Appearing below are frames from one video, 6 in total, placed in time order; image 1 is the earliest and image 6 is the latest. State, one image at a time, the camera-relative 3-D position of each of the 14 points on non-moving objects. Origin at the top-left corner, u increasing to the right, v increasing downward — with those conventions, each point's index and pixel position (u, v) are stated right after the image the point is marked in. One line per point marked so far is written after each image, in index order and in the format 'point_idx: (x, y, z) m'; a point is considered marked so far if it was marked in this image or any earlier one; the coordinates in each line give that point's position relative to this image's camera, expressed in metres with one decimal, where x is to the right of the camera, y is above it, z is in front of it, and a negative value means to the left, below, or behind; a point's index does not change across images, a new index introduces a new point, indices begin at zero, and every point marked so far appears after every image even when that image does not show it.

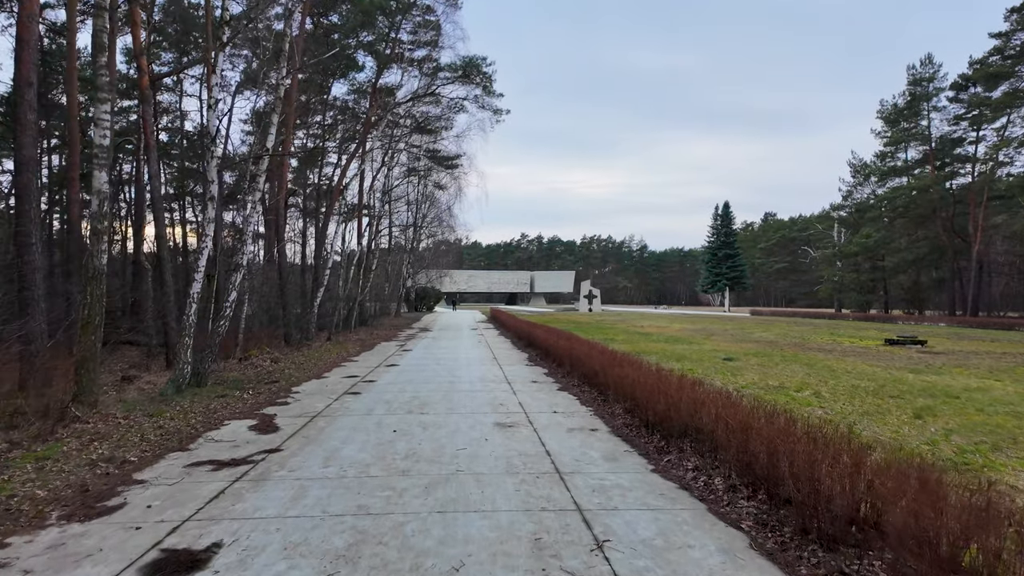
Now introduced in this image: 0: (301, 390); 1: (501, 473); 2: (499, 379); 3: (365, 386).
0: (-3.4, -1.7, +9.9) m
1: (-0.1, -1.6, +5.1) m
2: (-0.2, -1.6, +10.8) m
3: (-2.4, -1.7, +10.2) m
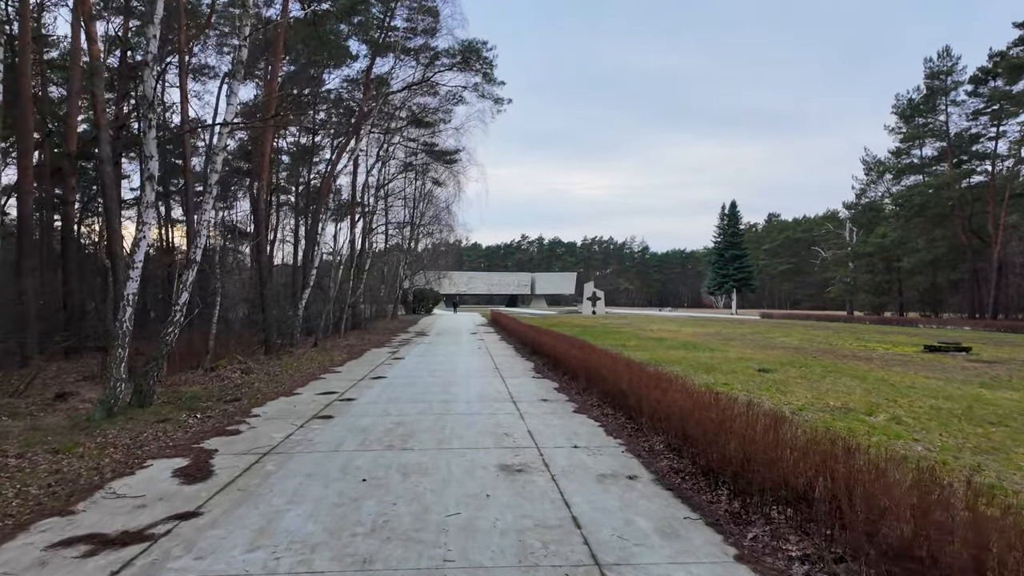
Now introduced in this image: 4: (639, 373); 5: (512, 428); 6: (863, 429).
0: (-3.4, -1.7, +8.2) m
1: (0.0, -1.6, +3.4) m
2: (-0.1, -1.7, +9.1) m
3: (-2.4, -1.7, +8.4) m
4: (+1.6, -1.1, +7.6) m
5: (0.0, -1.6, +7.0) m
6: (+3.8, -1.5, +6.6) m
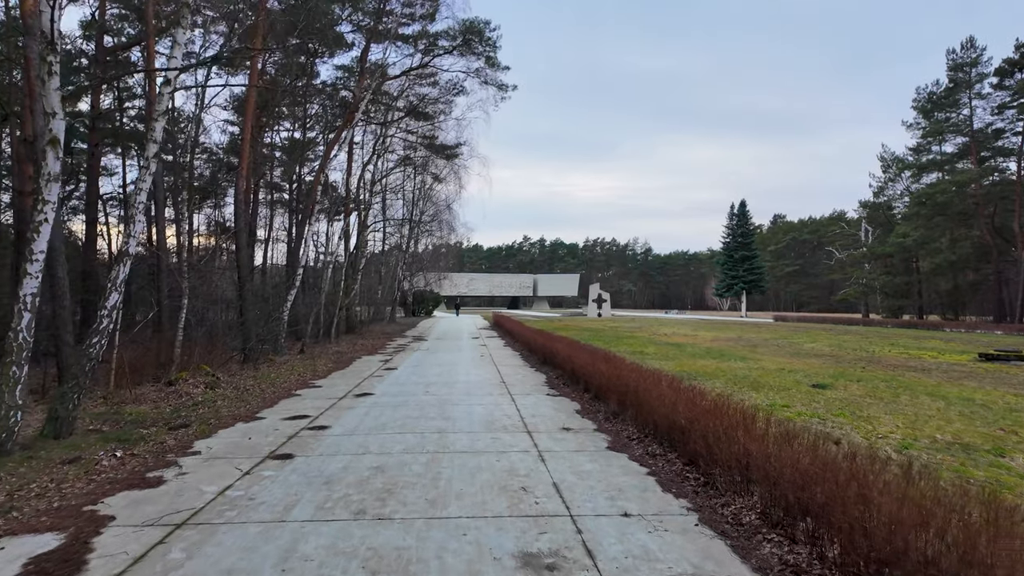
0: (-3.2, -1.7, +6.3) m
1: (+0.2, -1.5, +1.6) m
2: (0.0, -1.7, +7.2) m
3: (-2.2, -1.7, +6.6) m
4: (+1.8, -1.1, +5.8) m
5: (+0.2, -1.6, +5.2) m
6: (+4.0, -1.5, +4.8) m
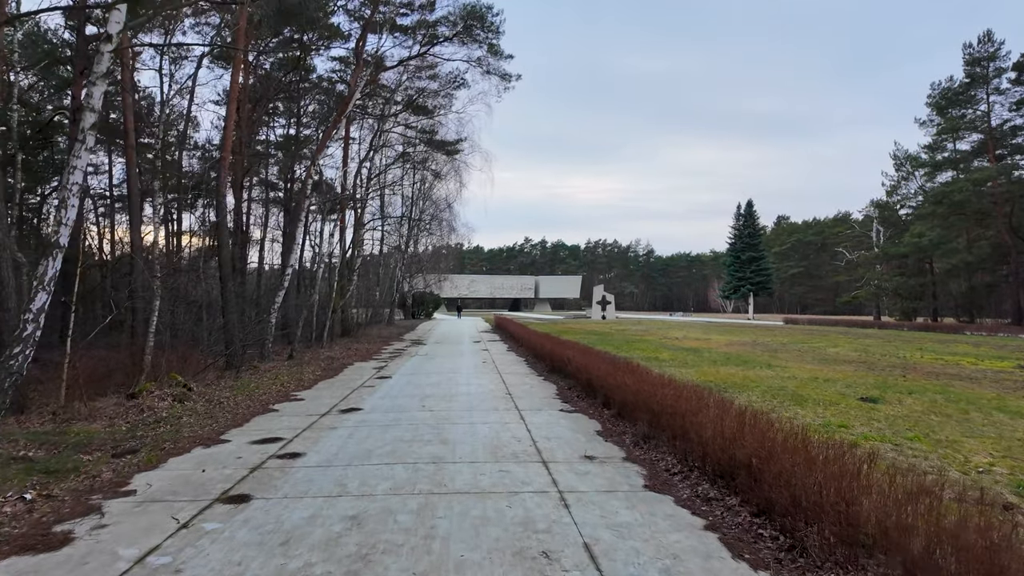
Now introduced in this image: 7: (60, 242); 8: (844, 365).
0: (-3.1, -1.7, +5.1) m
1: (+0.3, -1.5, +0.3) m
2: (+0.1, -1.6, +6.0) m
3: (-2.1, -1.7, +5.3) m
4: (+1.9, -1.1, +4.5) m
5: (+0.3, -1.6, +4.0) m
6: (+4.1, -1.5, +3.5) m
7: (-4.8, +0.5, +6.5) m
8: (+8.2, -1.9, +14.9) m
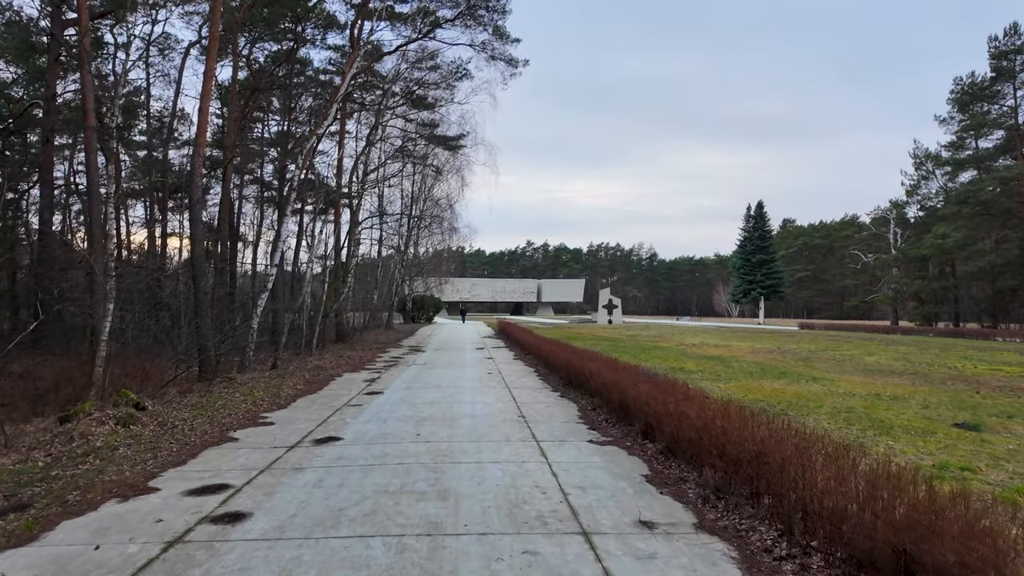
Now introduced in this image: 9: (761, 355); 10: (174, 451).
0: (-2.9, -1.6, +3.4) m
1: (+0.4, -1.5, -1.4) m
2: (+0.3, -1.6, +4.3) m
3: (-1.9, -1.6, +3.6) m
4: (+2.1, -1.1, +2.8) m
5: (+0.5, -1.6, +2.3) m
6: (+4.3, -1.5, +1.8) m
7: (-4.6, +0.5, +4.8) m
8: (+8.4, -2.0, +13.2) m
9: (+7.9, -2.1, +19.2) m
10: (-3.8, -1.8, +6.8) m
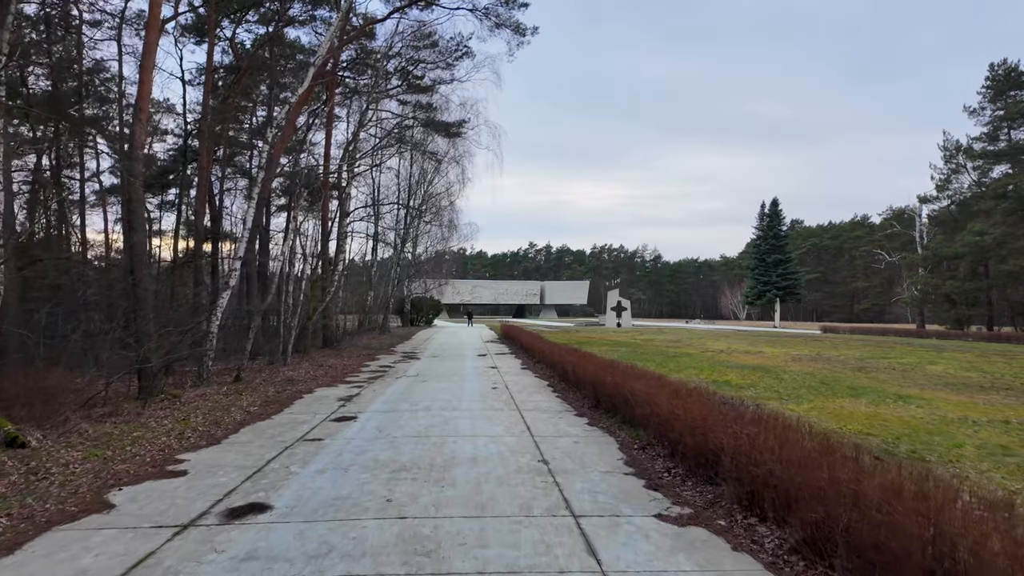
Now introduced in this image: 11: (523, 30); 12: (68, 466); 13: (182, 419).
0: (-2.7, -1.5, +1.0) m
1: (+0.6, -1.3, -3.8) m
2: (+0.5, -1.5, +1.8) m
3: (-1.8, -1.5, +1.2) m
4: (+2.2, -1.0, +0.4) m
5: (+0.6, -1.5, -0.2) m
6: (+4.4, -1.4, -0.6) m
7: (-4.4, +0.6, +2.4) m
8: (+8.5, -1.9, +10.7) m
9: (+8.1, -2.1, +16.7) m
10: (-3.6, -1.7, +4.3) m
11: (+0.3, +7.5, +17.7) m
12: (-4.4, -1.7, +6.1) m
13: (-4.6, -1.8, +8.6) m
